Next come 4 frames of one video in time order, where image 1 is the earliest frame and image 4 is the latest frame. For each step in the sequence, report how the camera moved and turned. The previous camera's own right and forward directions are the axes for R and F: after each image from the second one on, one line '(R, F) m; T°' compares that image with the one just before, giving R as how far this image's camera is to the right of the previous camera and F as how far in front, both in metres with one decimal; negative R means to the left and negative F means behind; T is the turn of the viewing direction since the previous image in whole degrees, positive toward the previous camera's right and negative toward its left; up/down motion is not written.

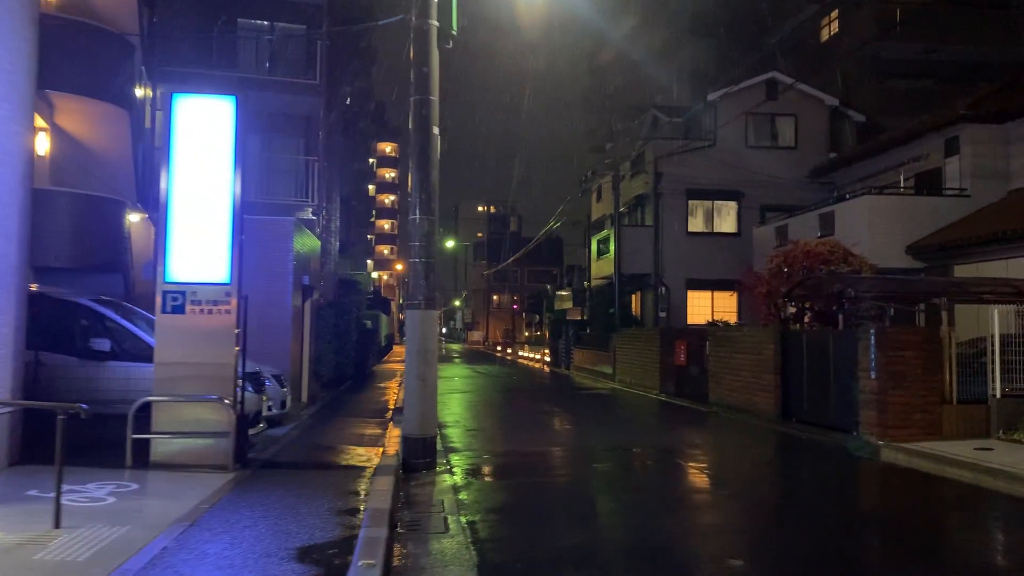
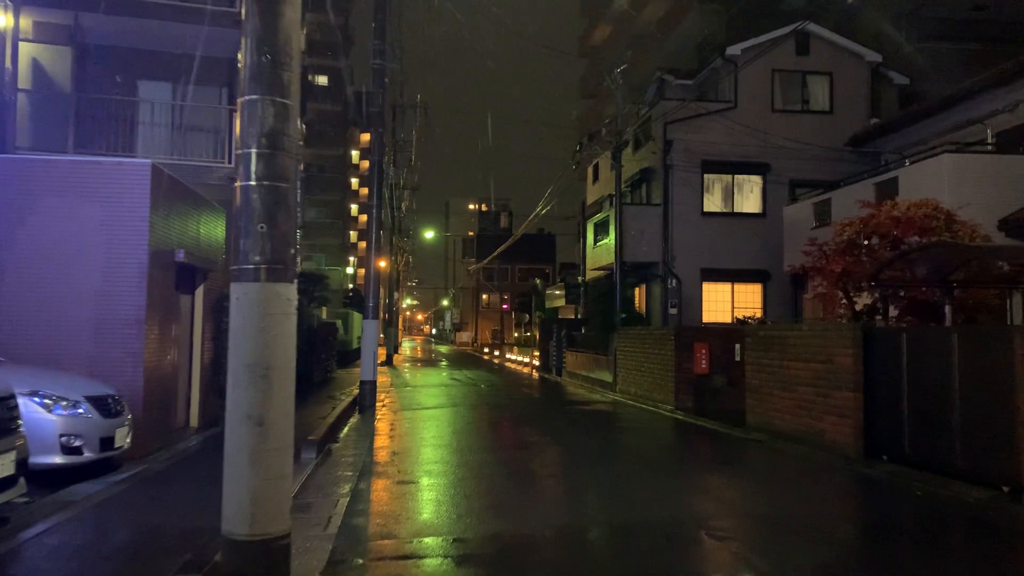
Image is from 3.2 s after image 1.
(+0.4, +5.1) m; 0°
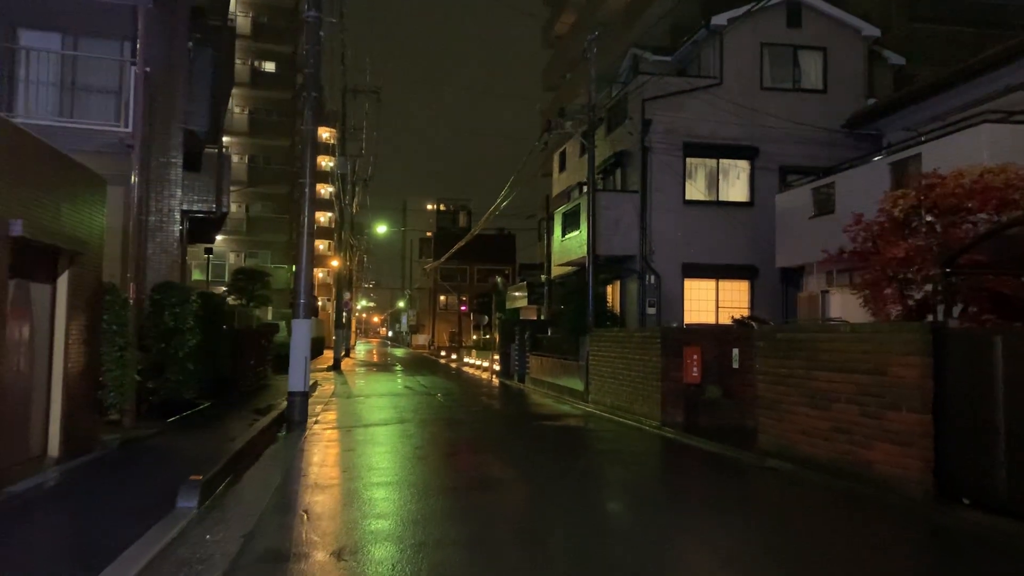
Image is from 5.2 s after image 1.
(0.0, +2.9) m; +3°
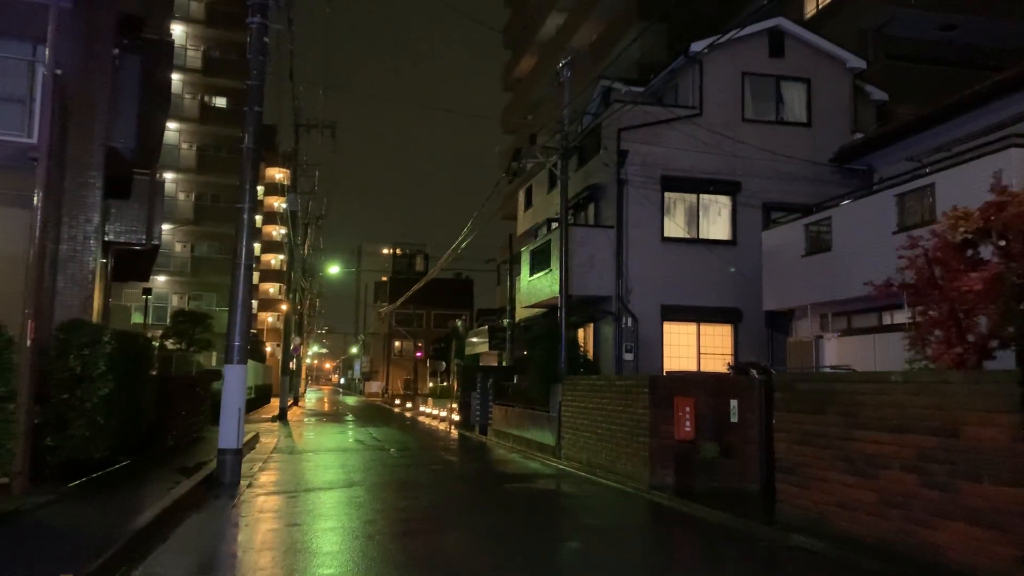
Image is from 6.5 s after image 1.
(-0.2, +2.0) m; +3°
